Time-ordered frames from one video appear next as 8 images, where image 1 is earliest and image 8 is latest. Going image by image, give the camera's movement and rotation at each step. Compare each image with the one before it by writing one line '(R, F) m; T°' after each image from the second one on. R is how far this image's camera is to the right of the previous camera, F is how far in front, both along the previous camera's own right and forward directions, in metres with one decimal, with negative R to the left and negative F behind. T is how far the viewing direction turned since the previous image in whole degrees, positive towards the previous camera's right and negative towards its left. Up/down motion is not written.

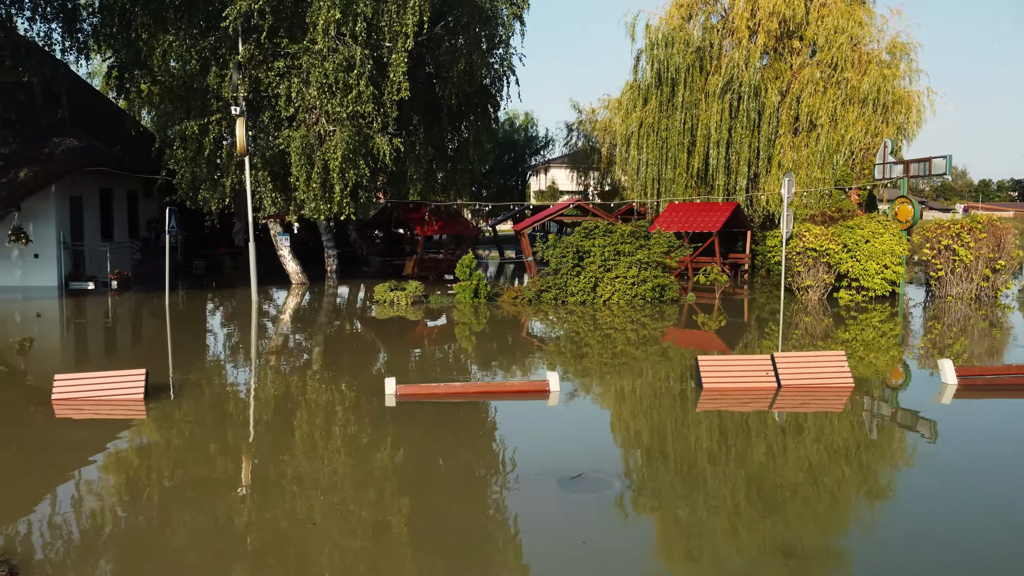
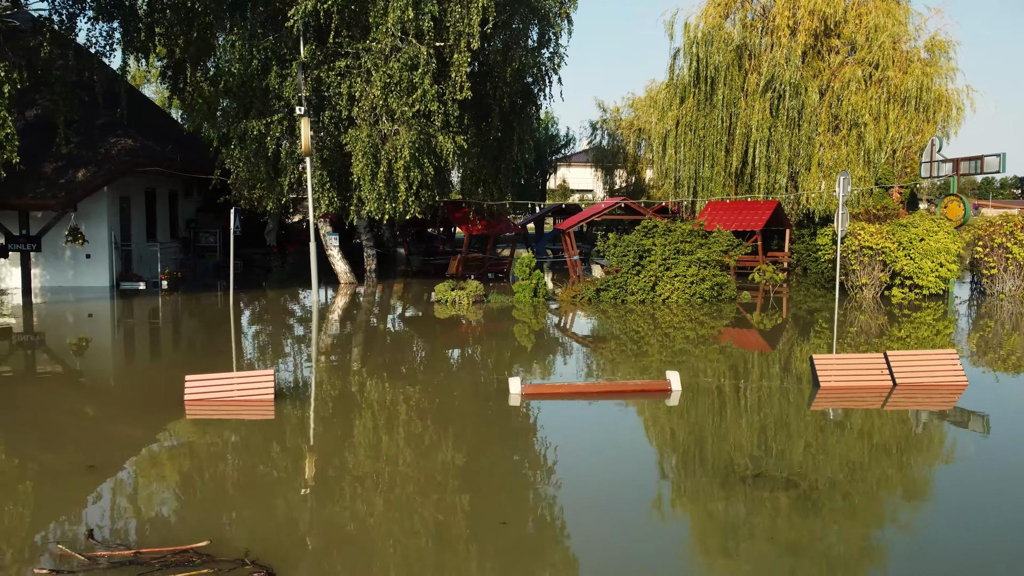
(-0.6, 0.0) m; 0°
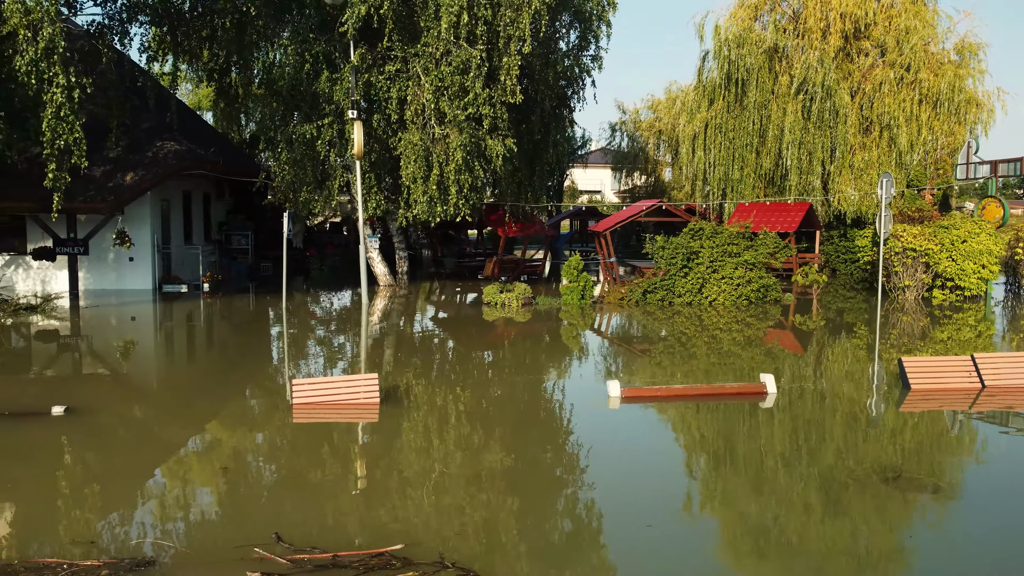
(-0.5, 0.0) m; 0°
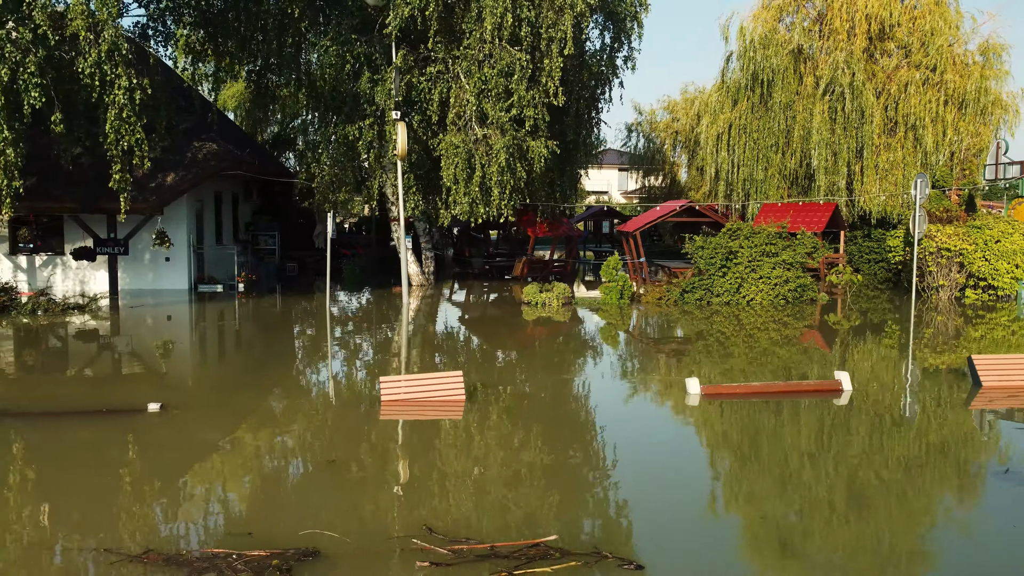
(-0.4, 0.0) m; 0°
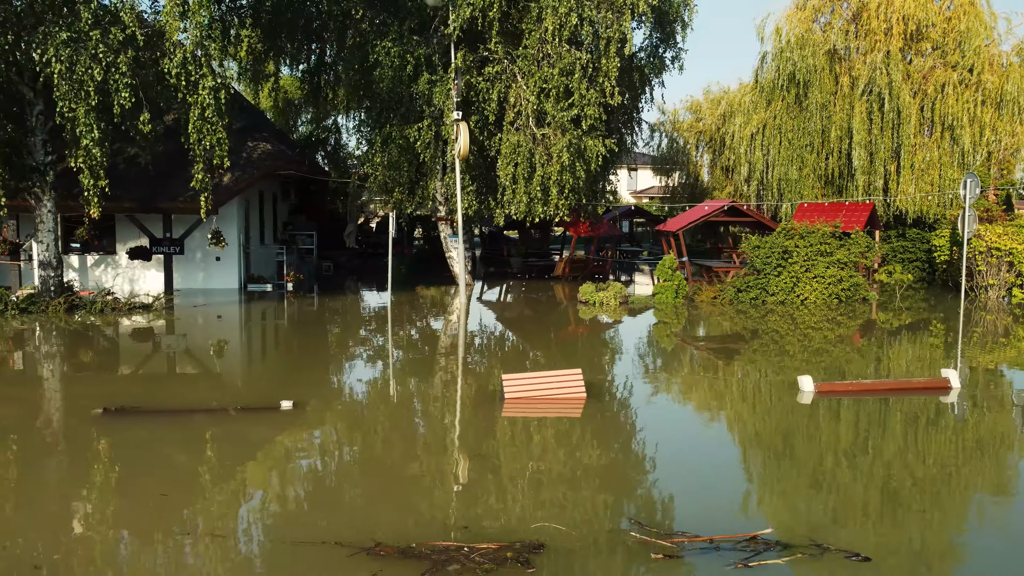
(-0.6, 0.0) m; 0°
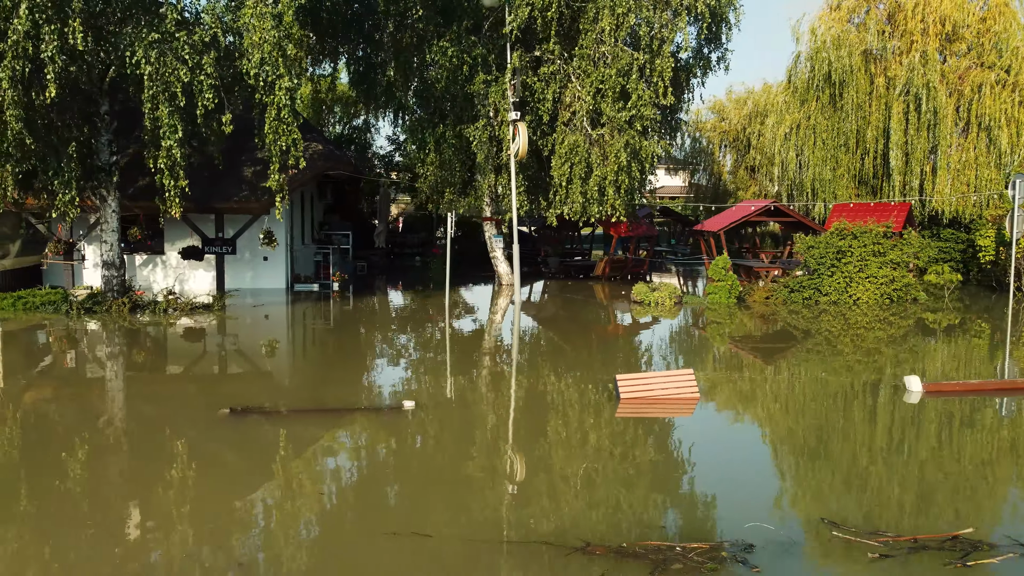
(-0.5, 0.0) m; 0°
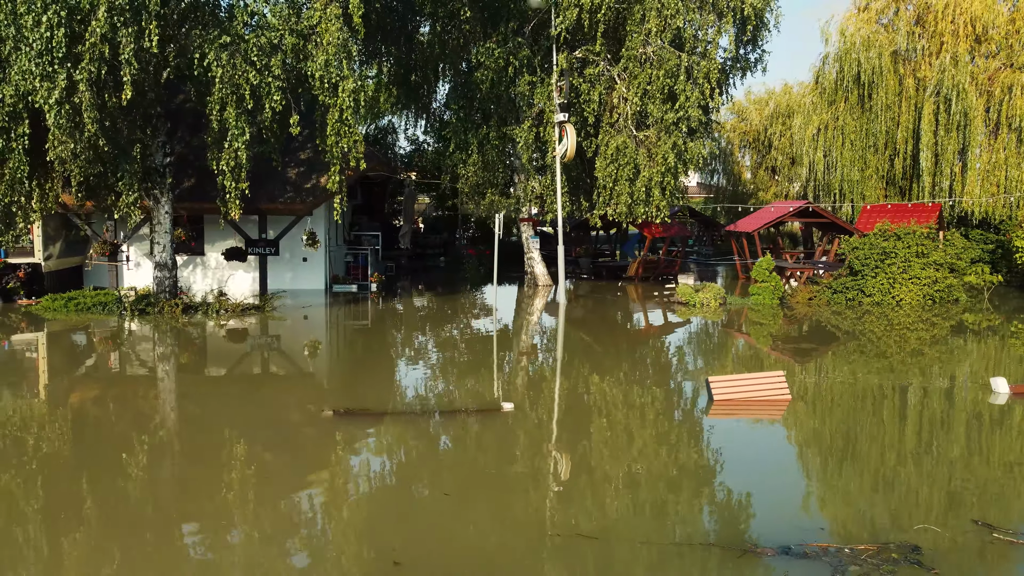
(-0.4, 0.0) m; 0°
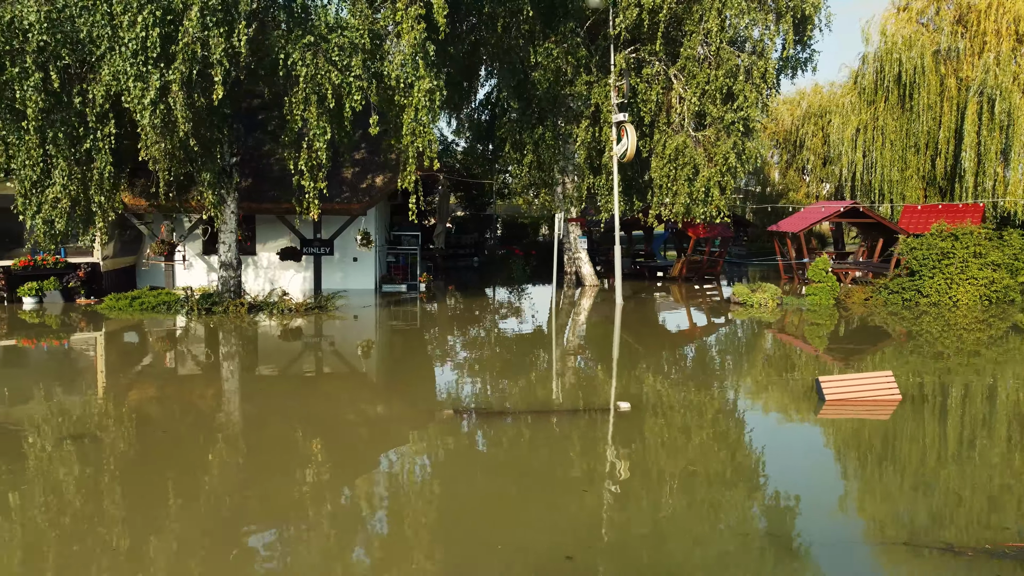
(-0.5, 0.0) m; 0°
